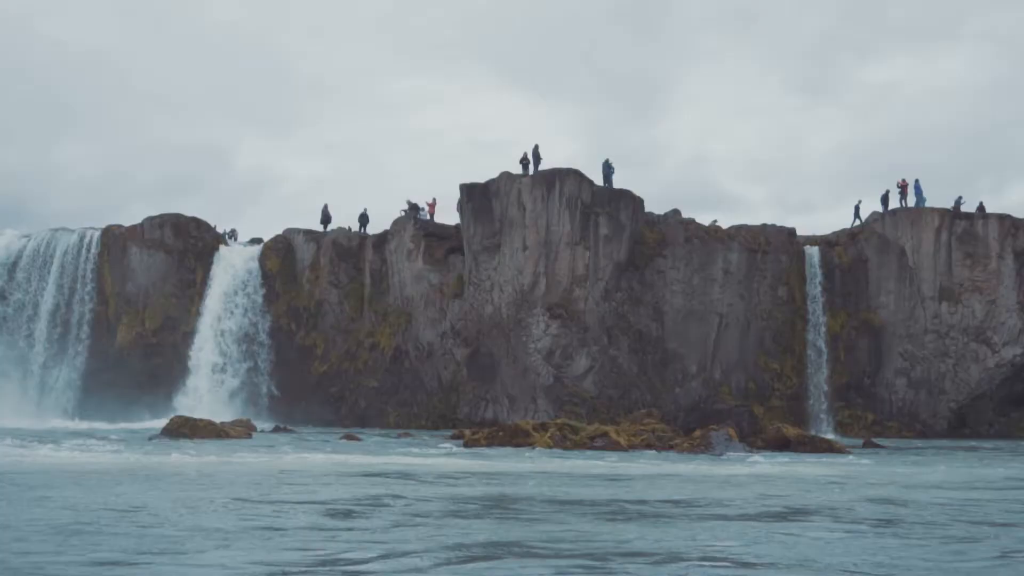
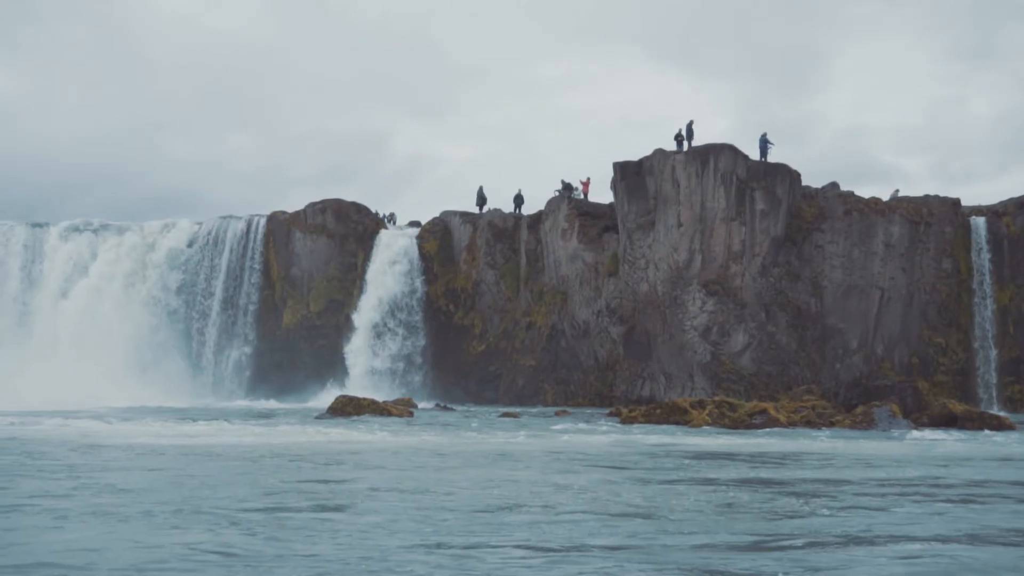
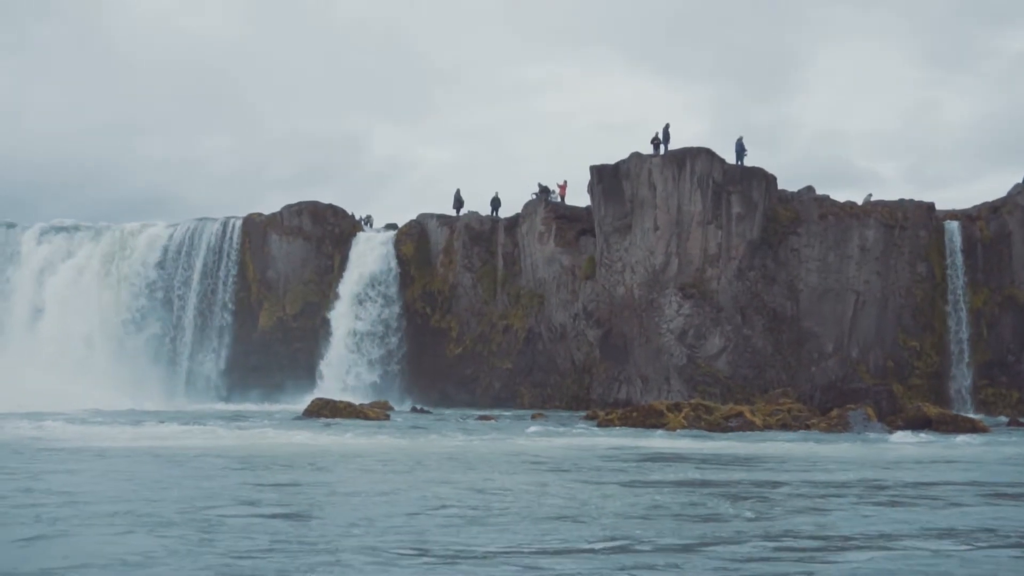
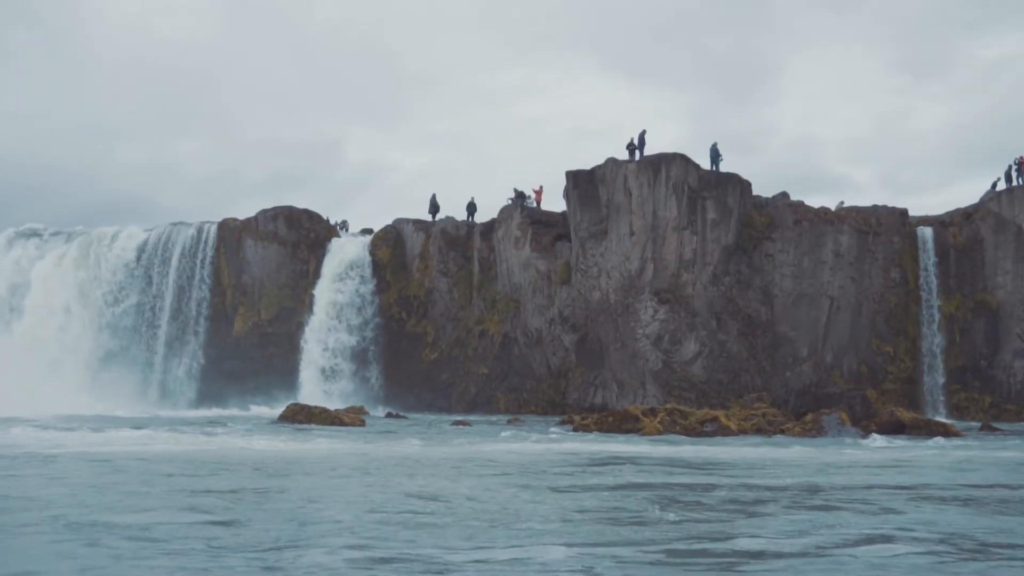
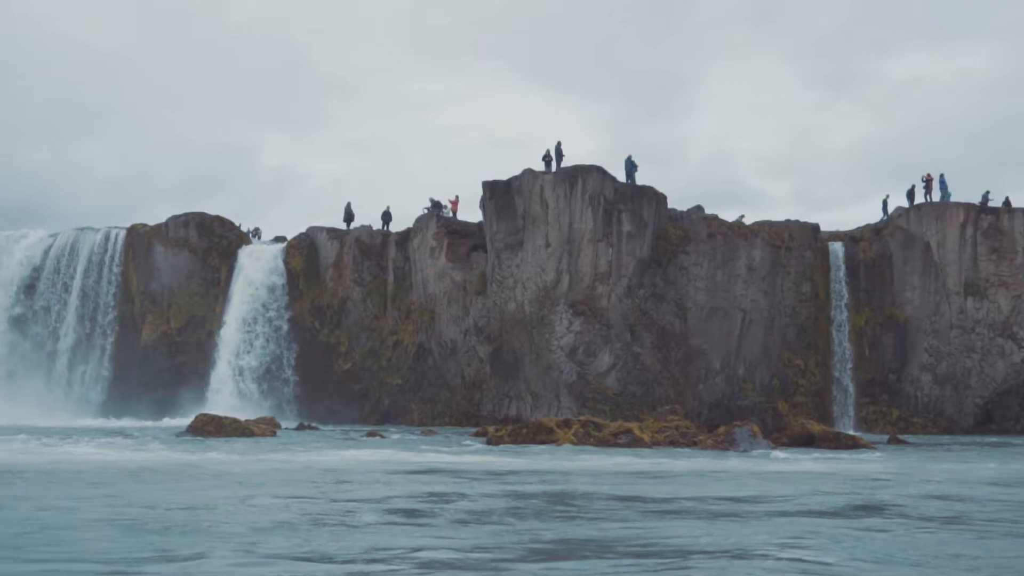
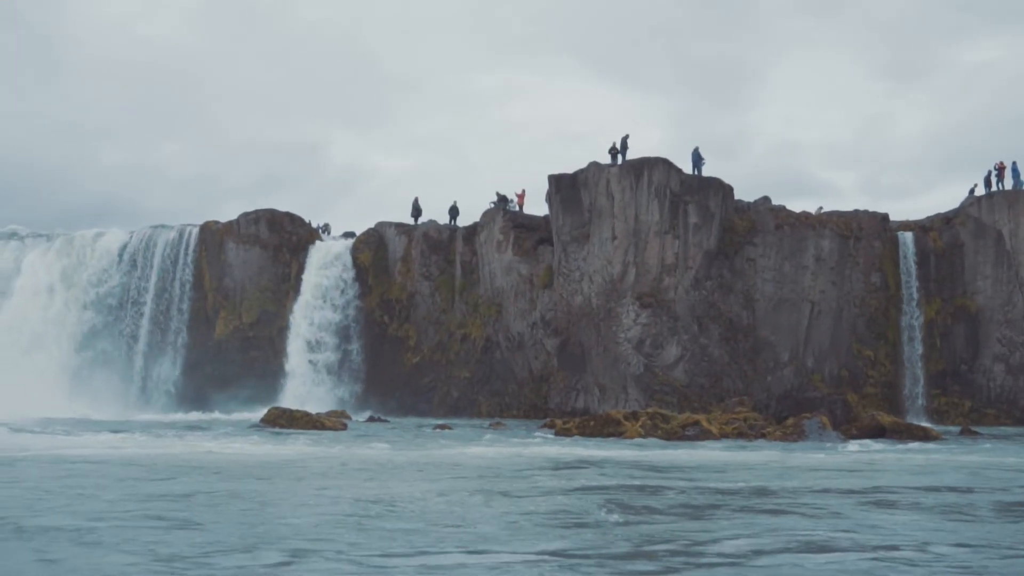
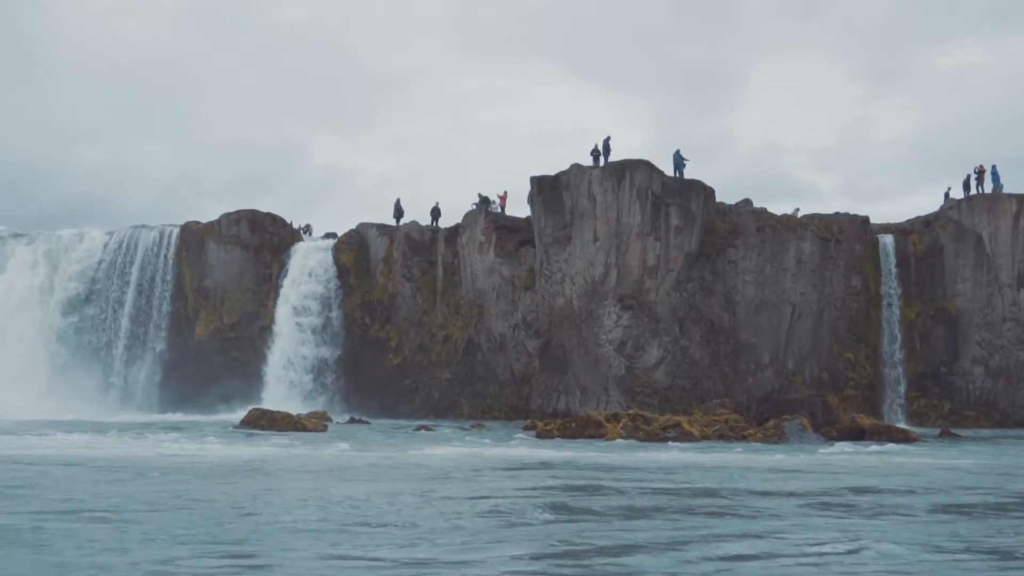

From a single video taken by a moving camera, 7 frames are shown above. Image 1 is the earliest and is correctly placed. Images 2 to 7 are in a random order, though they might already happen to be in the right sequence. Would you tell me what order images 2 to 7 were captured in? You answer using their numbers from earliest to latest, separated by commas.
5, 7, 6, 4, 3, 2
